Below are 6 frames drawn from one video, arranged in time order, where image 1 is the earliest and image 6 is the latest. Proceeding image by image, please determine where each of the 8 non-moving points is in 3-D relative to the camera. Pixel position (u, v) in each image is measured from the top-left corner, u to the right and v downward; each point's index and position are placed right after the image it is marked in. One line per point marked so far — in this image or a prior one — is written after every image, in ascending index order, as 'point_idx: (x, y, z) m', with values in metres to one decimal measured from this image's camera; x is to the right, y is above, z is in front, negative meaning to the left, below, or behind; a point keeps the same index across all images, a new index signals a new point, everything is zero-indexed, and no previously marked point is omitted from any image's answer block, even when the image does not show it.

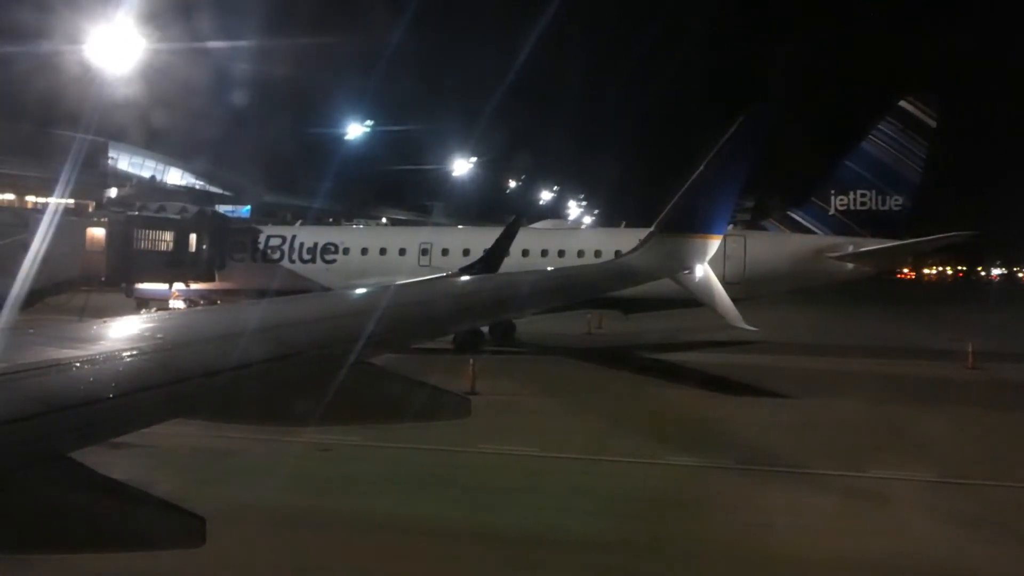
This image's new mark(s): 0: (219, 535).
0: (-2.5, -2.1, +7.5) m
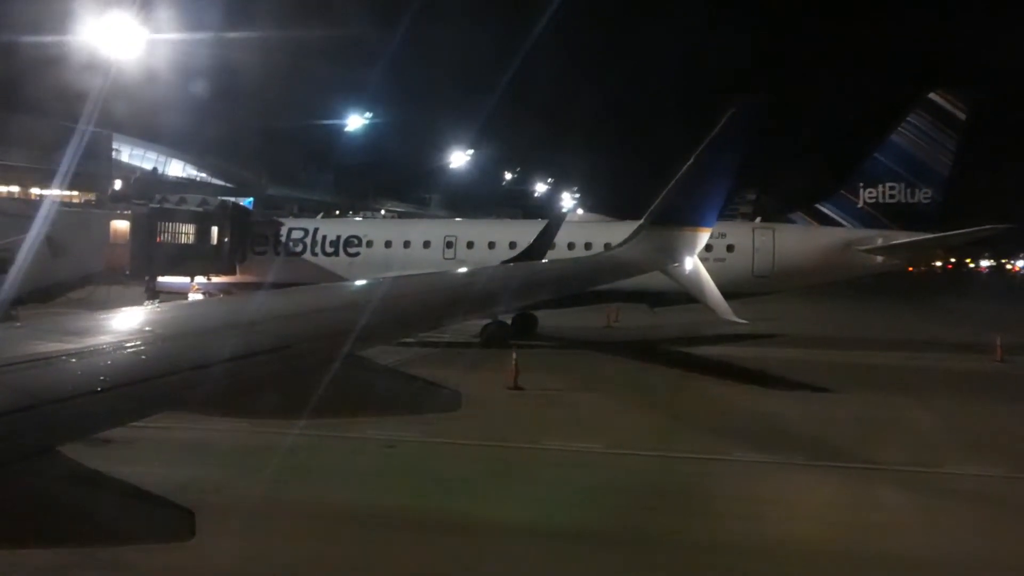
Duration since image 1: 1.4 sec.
0: (-1.9, -2.1, +7.4) m
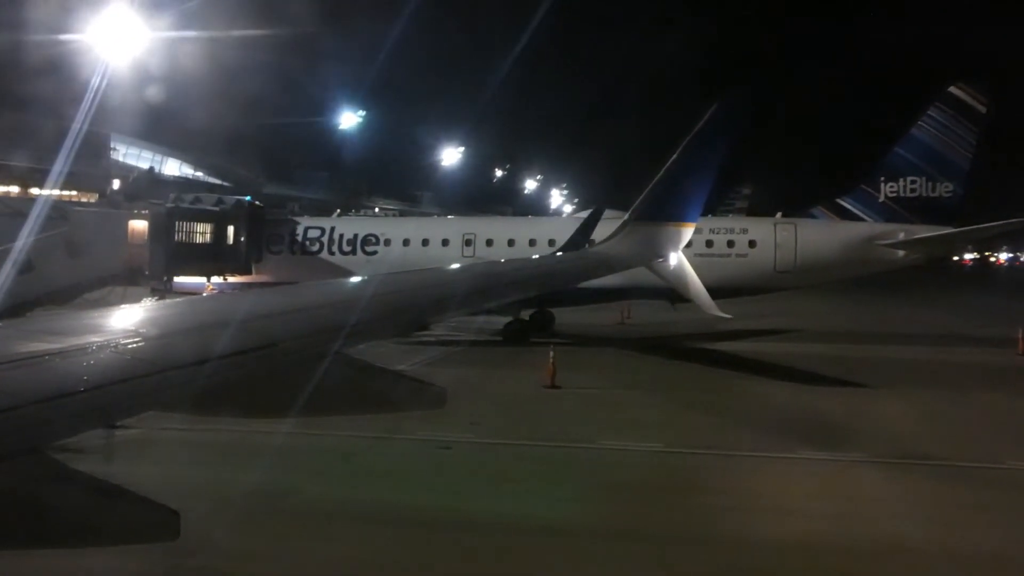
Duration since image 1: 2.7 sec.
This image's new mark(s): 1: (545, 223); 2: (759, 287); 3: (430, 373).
0: (-1.4, -2.1, +7.3) m
1: (+0.8, +1.4, +19.1) m
2: (+5.0, 0.0, +17.3) m
3: (-1.3, -1.4, +14.4) m
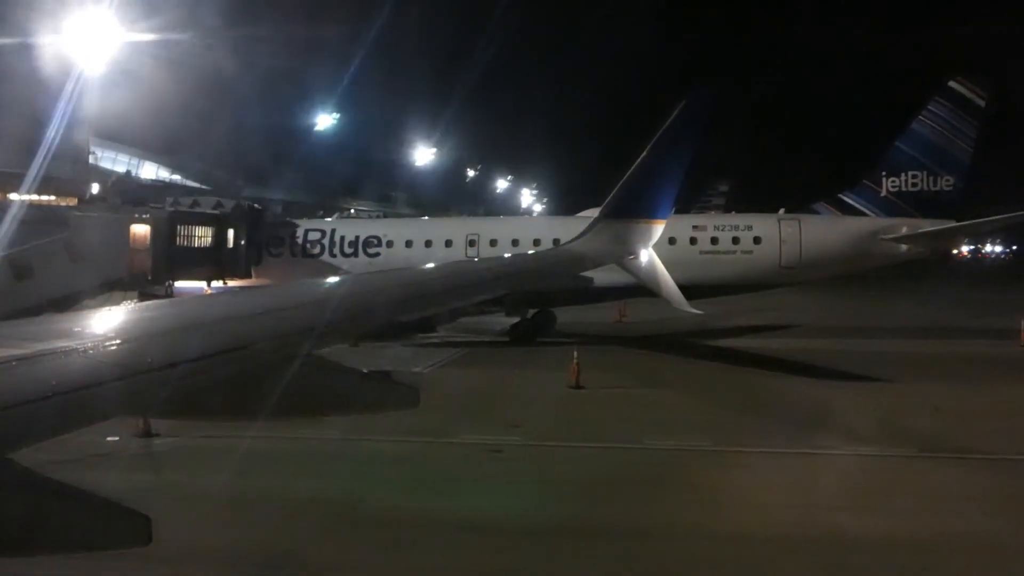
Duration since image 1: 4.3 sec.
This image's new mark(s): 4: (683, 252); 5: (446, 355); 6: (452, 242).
0: (-1.0, -2.1, +7.2) m
1: (+0.8, +1.4, +19.1) m
2: (+5.1, +0.1, +17.4) m
3: (-1.1, -1.4, +14.3) m
4: (+3.5, +0.7, +17.5) m
5: (-1.2, -1.2, +16.0) m
6: (-1.4, +1.0, +19.3) m
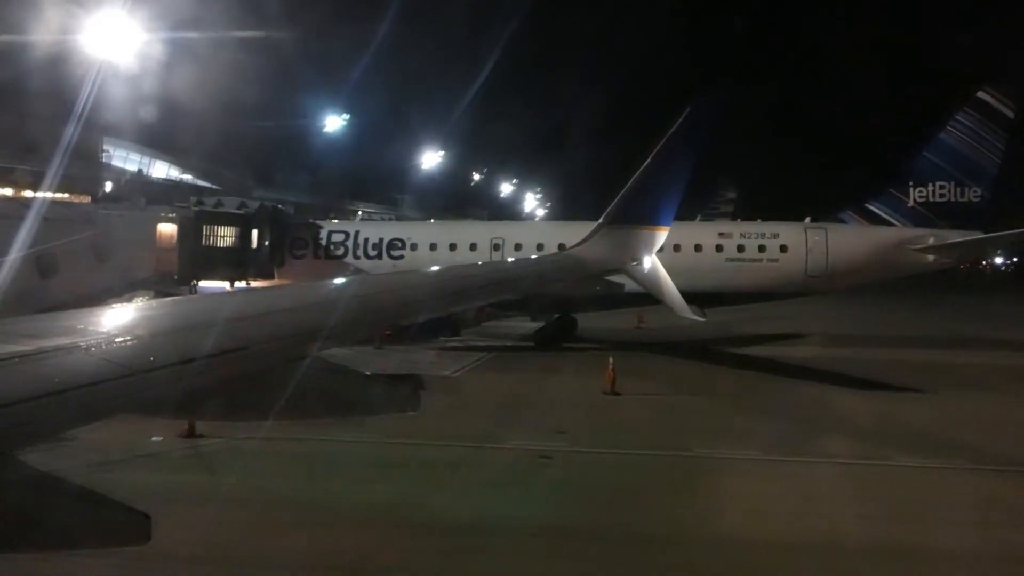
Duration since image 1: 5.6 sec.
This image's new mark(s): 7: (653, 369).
0: (-0.6, -2.1, +7.1) m
1: (+1.3, +1.3, +19.0) m
2: (+5.5, -0.1, +17.4) m
3: (-0.7, -1.5, +14.3) m
4: (+4.0, +0.6, +17.4) m
5: (-0.8, -1.3, +16.0) m
6: (-0.9, +0.9, +19.3) m
7: (+2.3, -1.4, +15.3) m
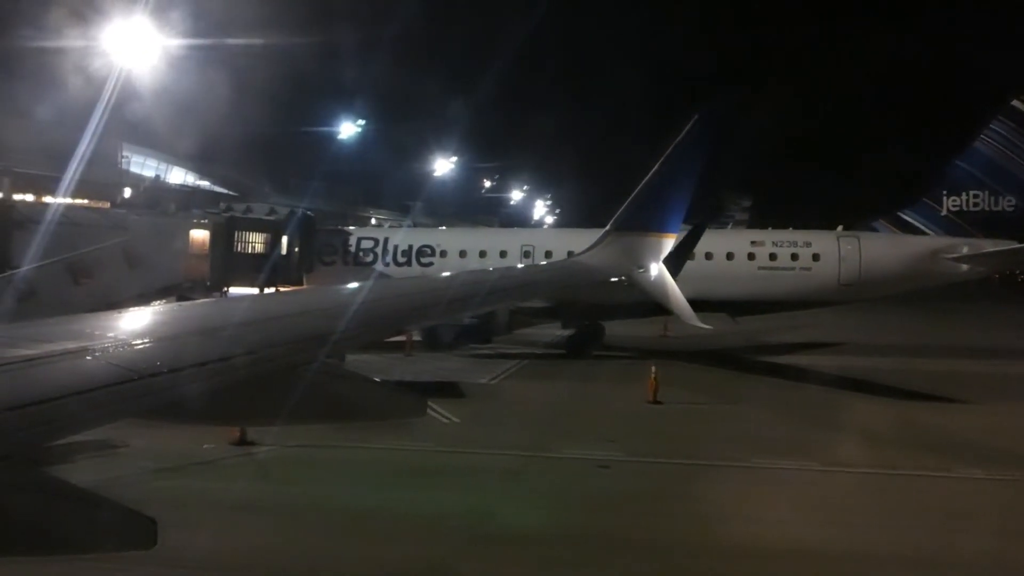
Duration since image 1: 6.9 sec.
0: (-0.2, -2.2, +7.1) m
1: (+1.9, +1.2, +19.0) m
2: (+6.1, -0.2, +17.2) m
3: (-0.2, -1.6, +14.2) m
4: (+4.5, +0.4, +17.3) m
5: (-0.2, -1.4, +15.9) m
6: (-0.3, +0.8, +19.2) m
7: (+2.9, -1.6, +15.2) m
